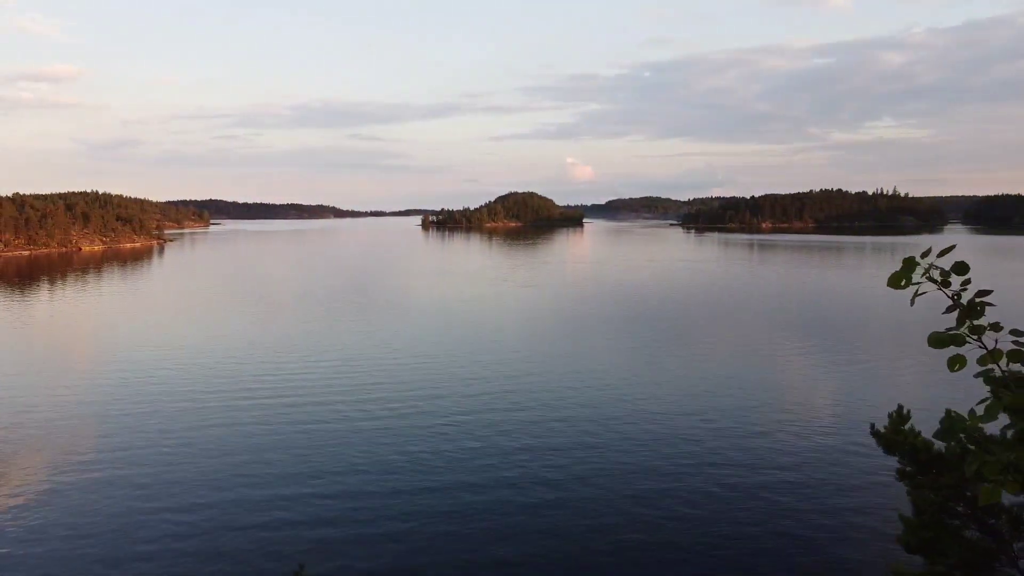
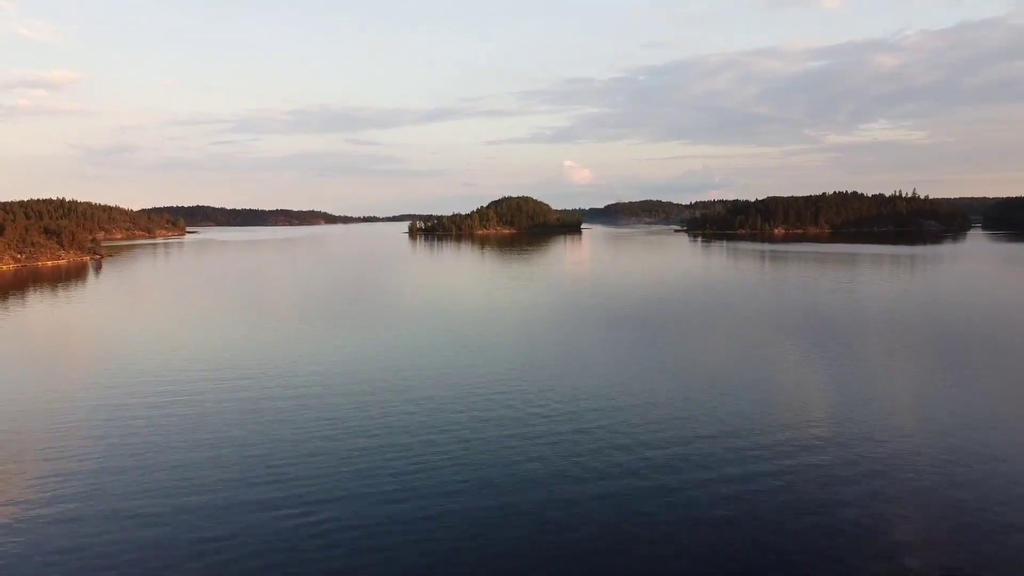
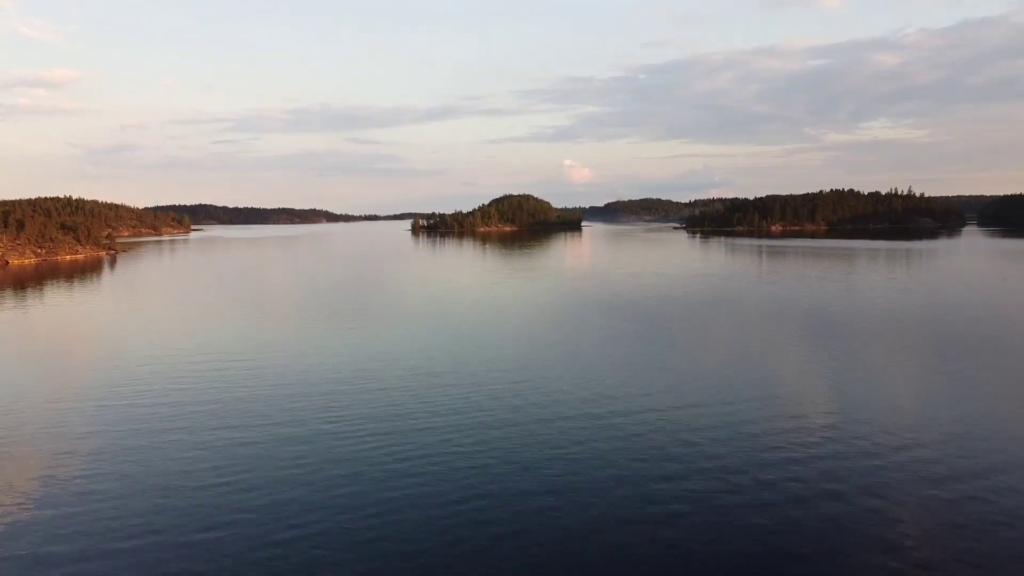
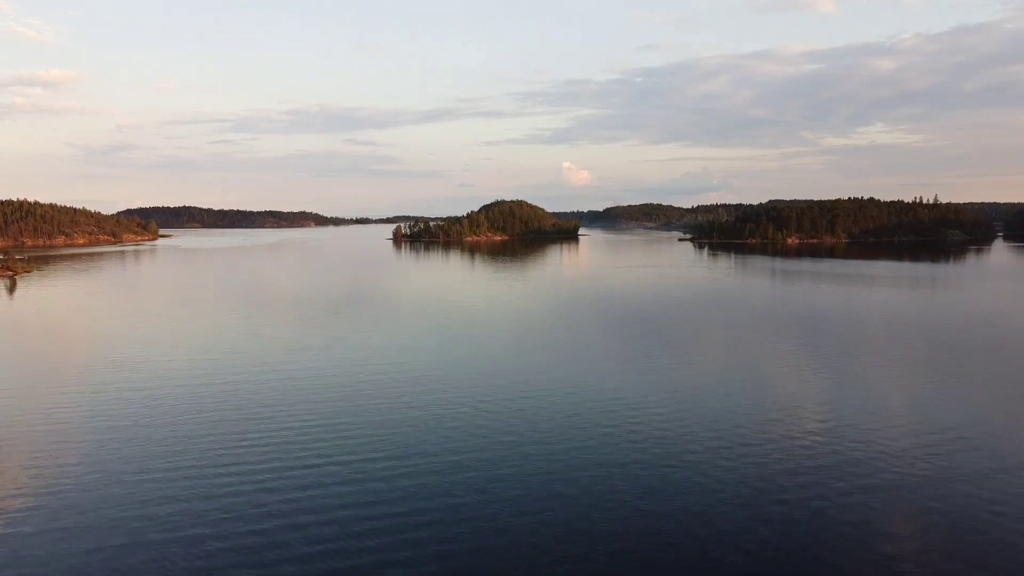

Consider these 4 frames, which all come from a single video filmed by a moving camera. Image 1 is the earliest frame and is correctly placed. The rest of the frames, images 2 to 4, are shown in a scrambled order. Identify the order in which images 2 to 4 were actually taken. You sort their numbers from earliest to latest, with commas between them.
3, 2, 4
